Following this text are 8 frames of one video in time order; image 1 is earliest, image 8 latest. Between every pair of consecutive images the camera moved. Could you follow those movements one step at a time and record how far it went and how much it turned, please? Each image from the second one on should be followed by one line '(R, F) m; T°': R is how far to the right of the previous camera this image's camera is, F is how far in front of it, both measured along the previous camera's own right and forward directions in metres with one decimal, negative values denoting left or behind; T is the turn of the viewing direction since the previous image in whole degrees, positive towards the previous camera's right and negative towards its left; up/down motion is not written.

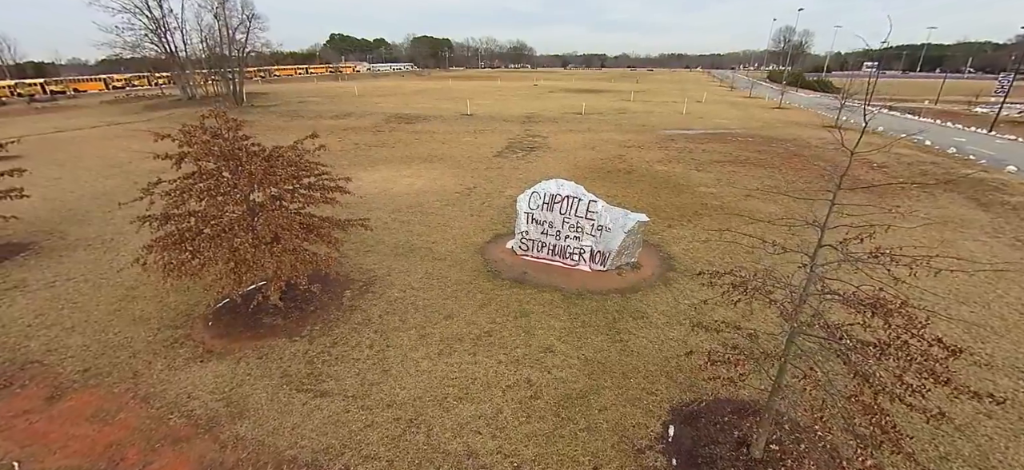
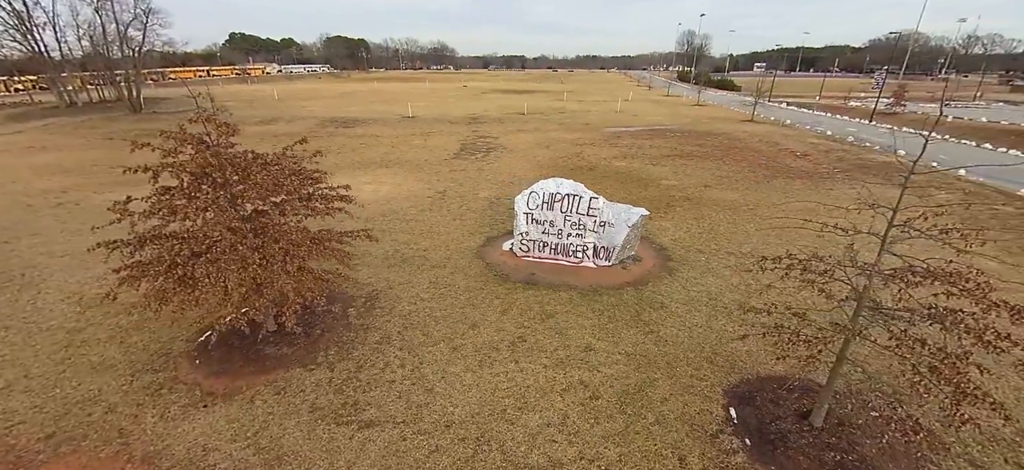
(-1.5, +0.3) m; +9°
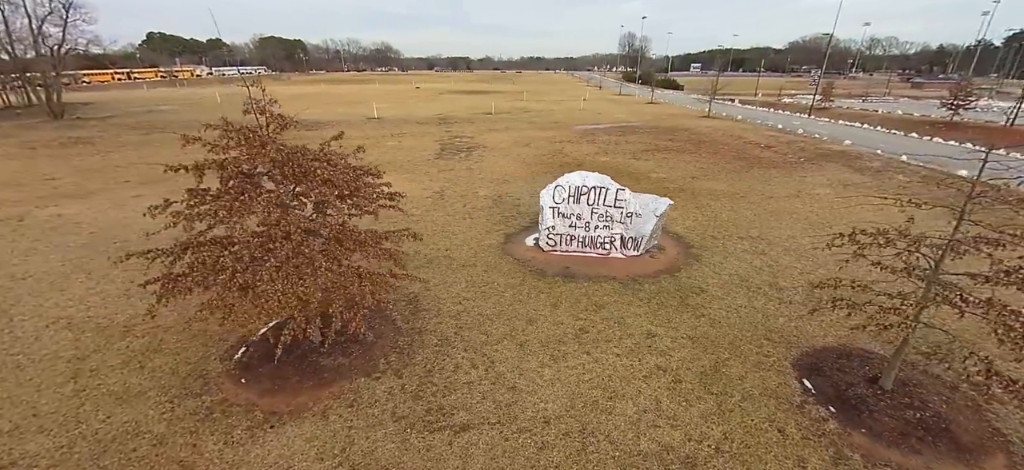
(-1.6, +0.2) m; +6°
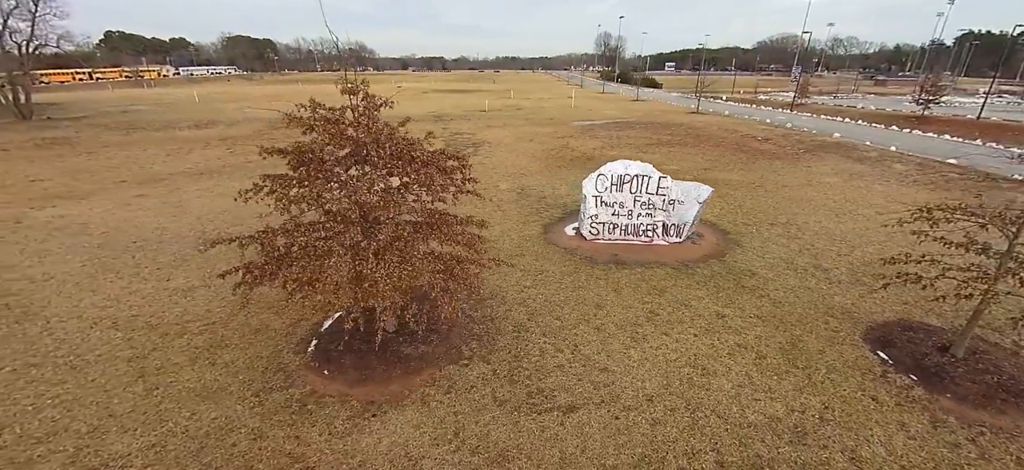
(-1.4, 0.0) m; +3°
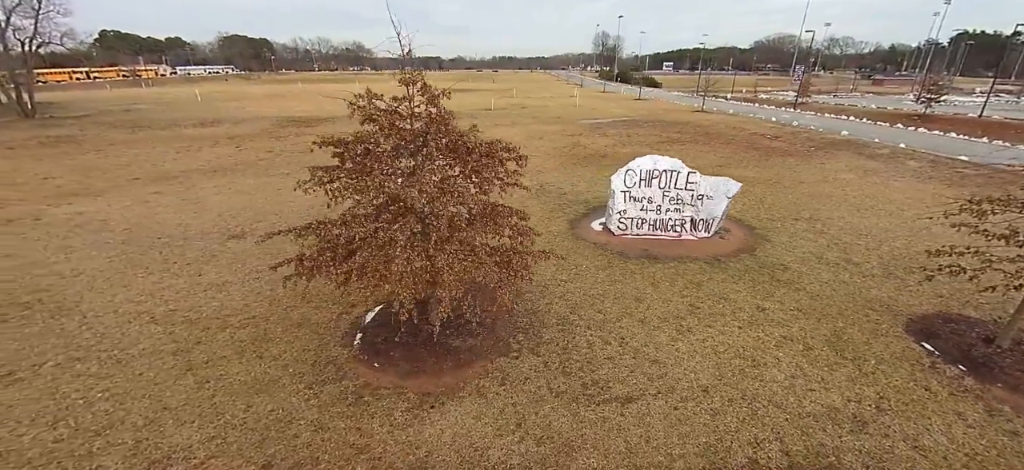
(-0.7, 0.0) m; 0°
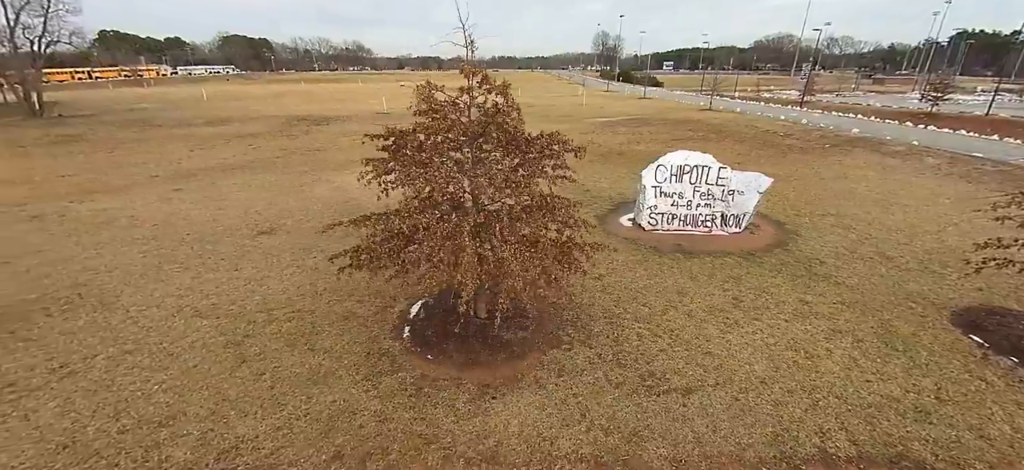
(-0.7, 0.0) m; 0°
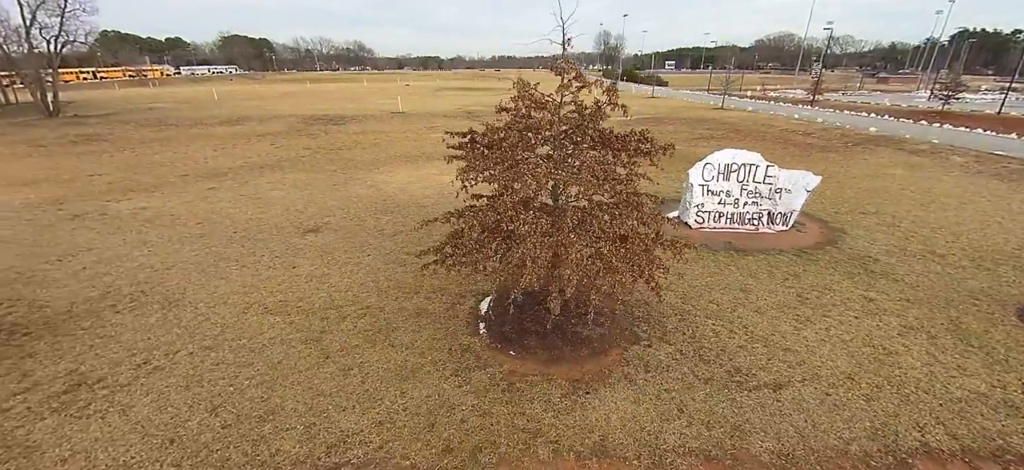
(-1.1, -0.1) m; 0°
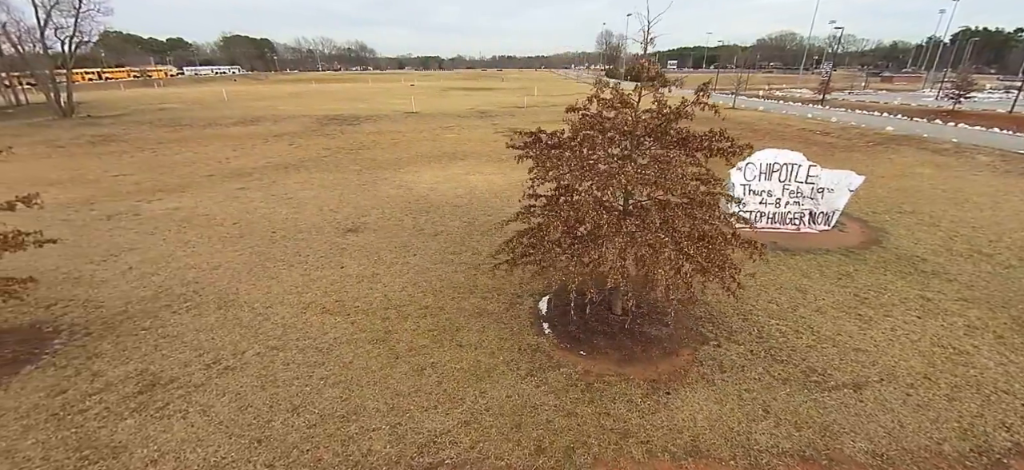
(-0.9, 0.0) m; 0°
